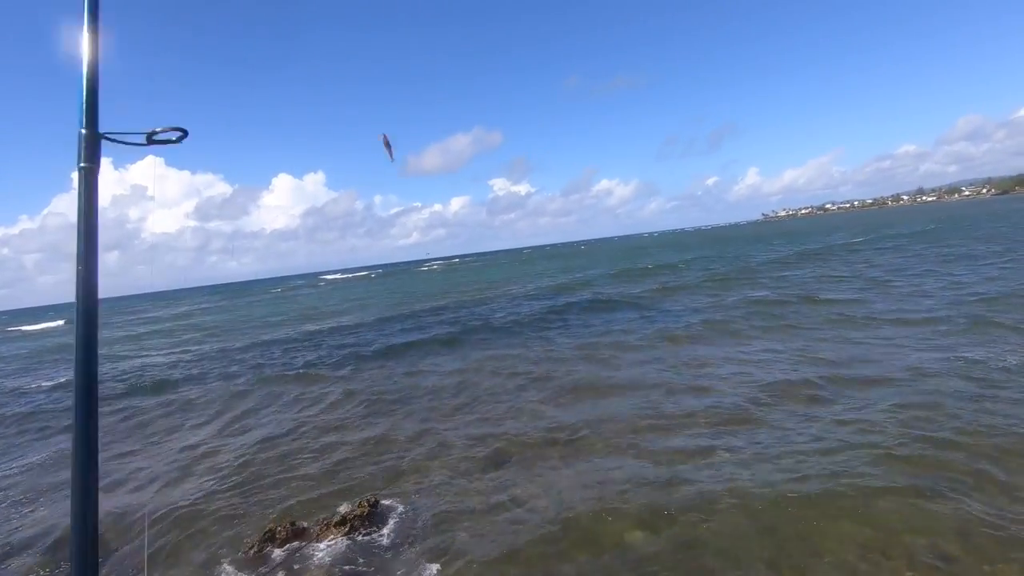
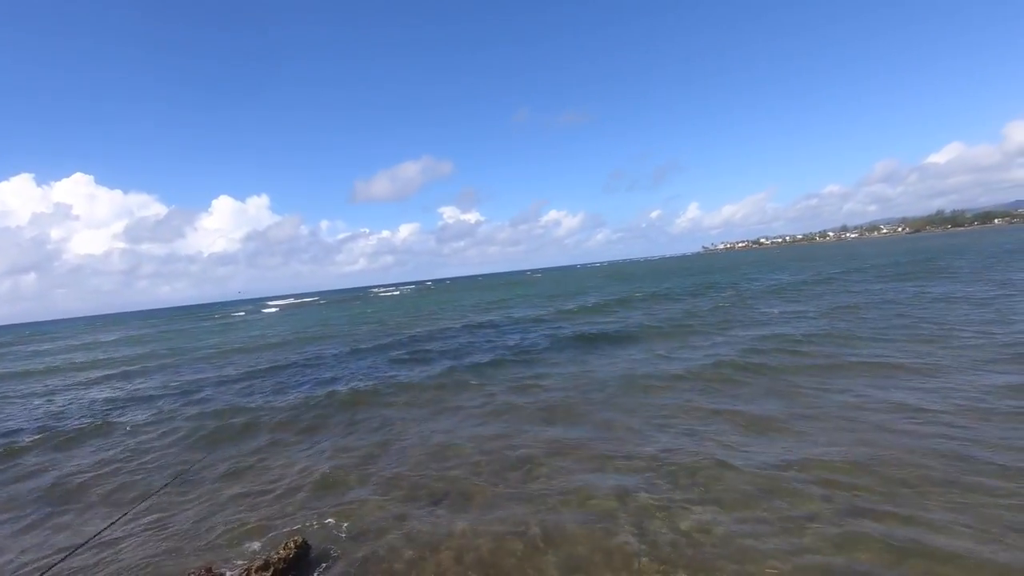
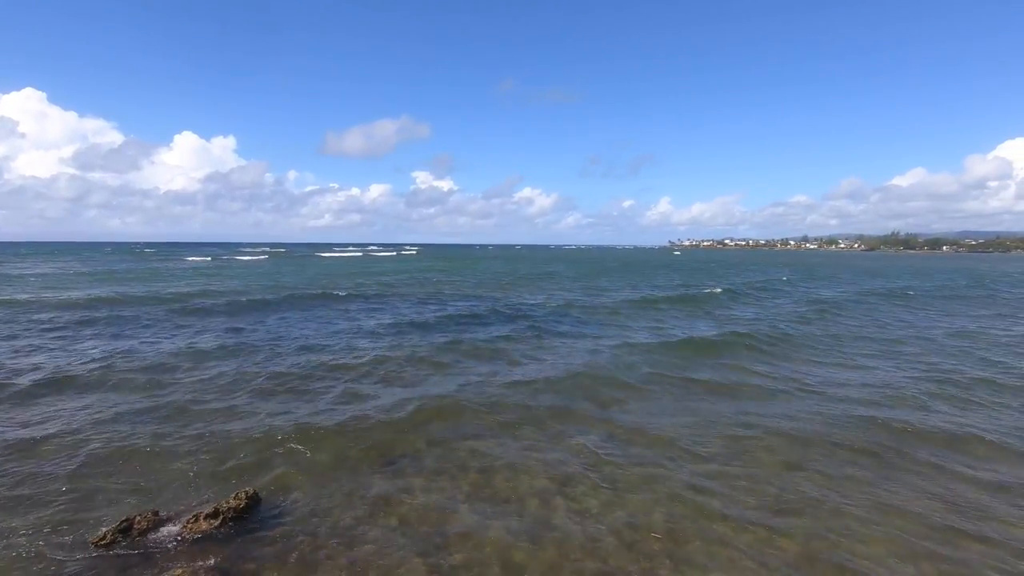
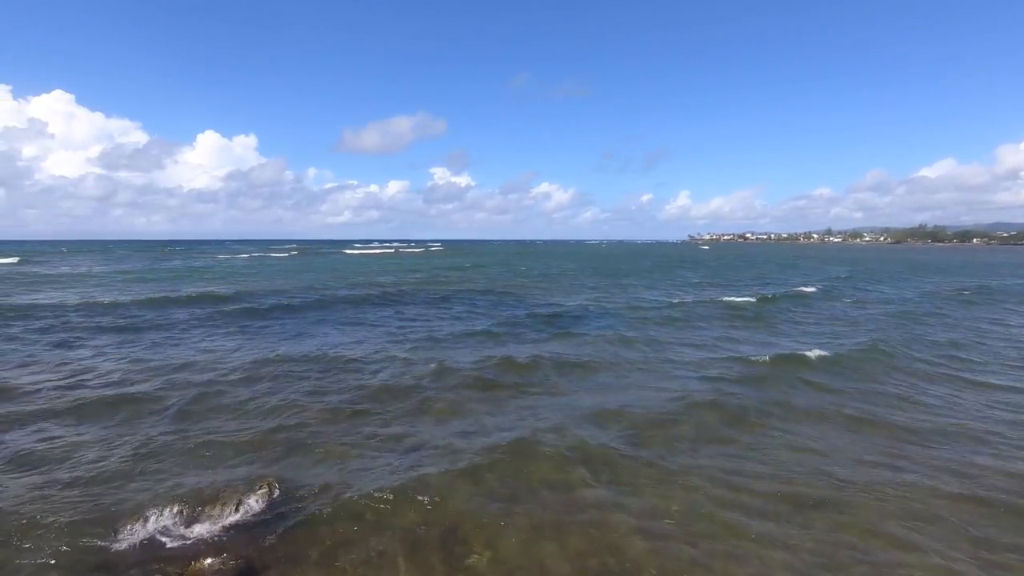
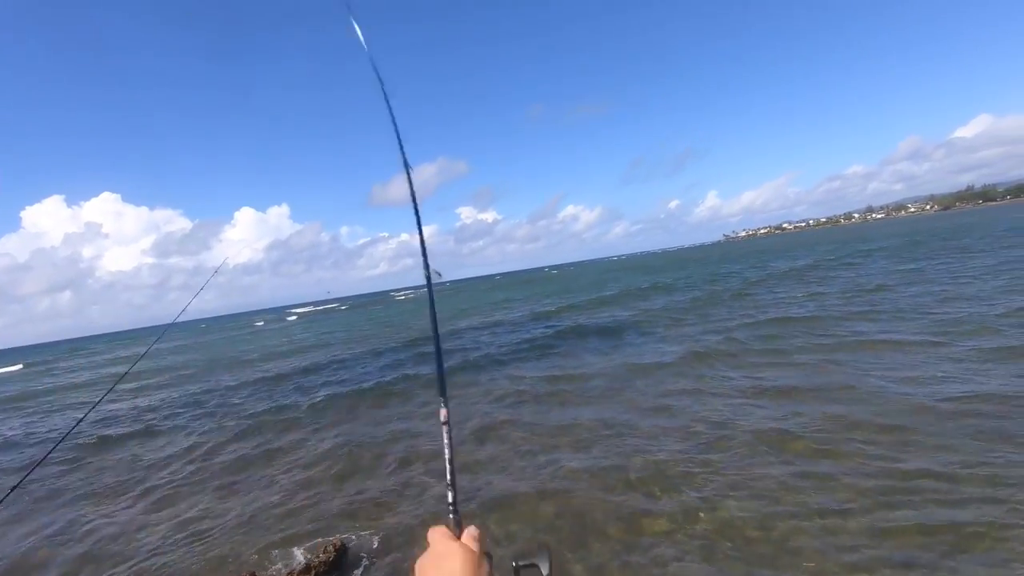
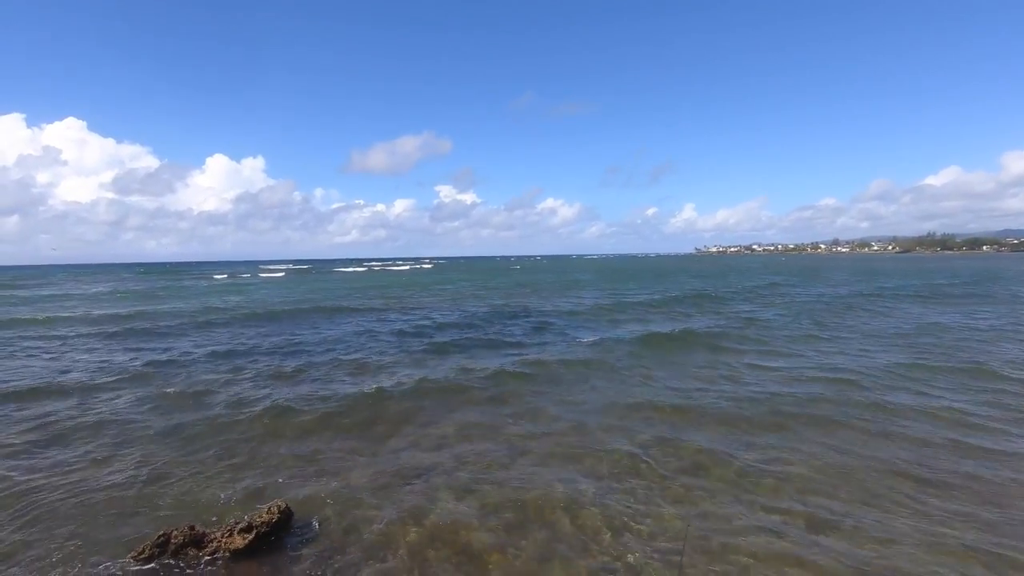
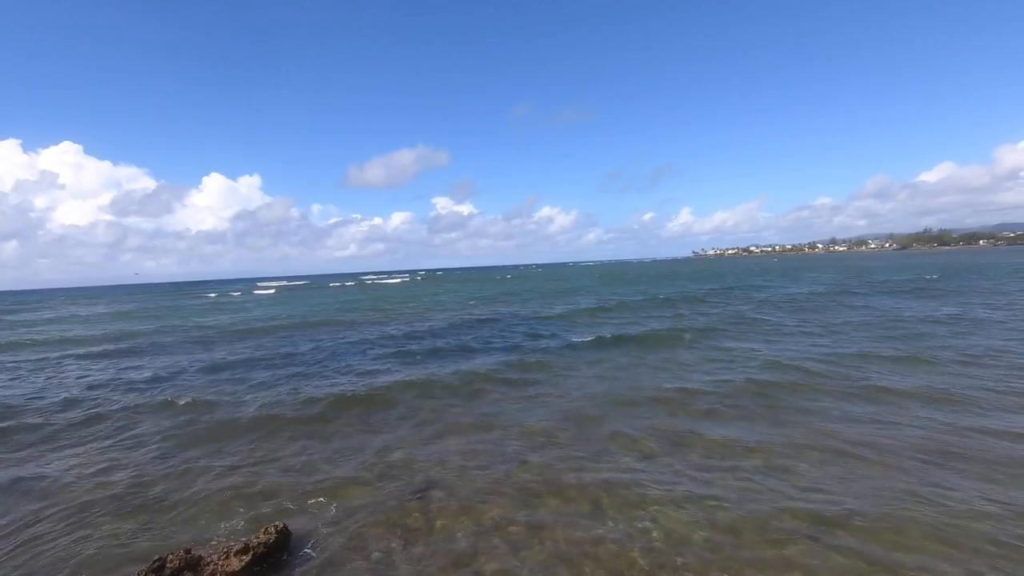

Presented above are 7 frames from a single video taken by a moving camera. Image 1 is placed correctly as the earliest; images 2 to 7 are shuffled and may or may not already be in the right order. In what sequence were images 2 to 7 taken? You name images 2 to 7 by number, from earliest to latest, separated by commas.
5, 2, 7, 6, 3, 4
